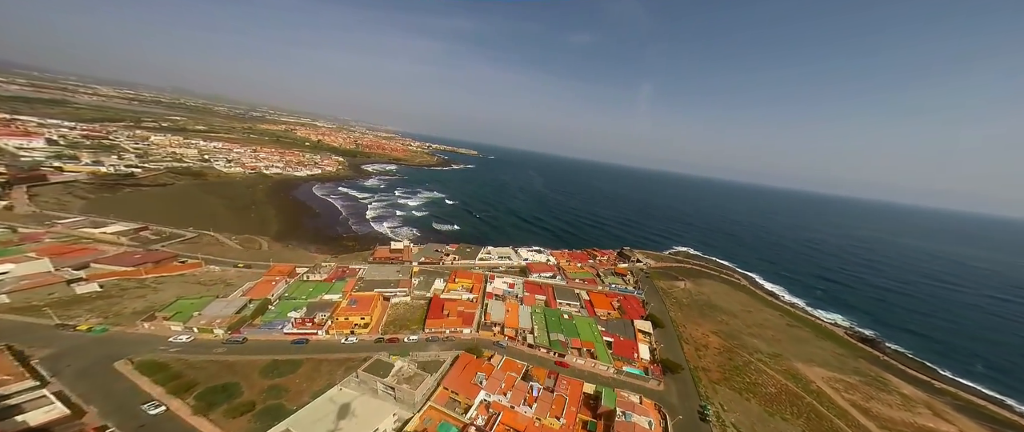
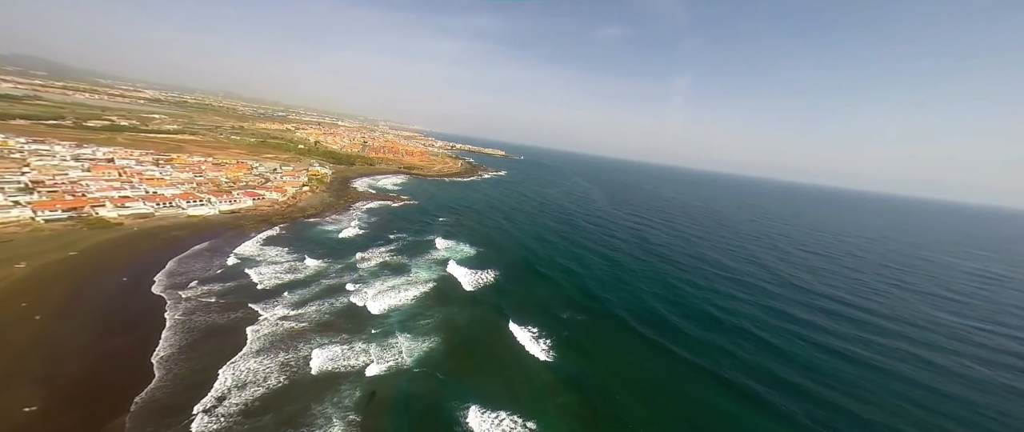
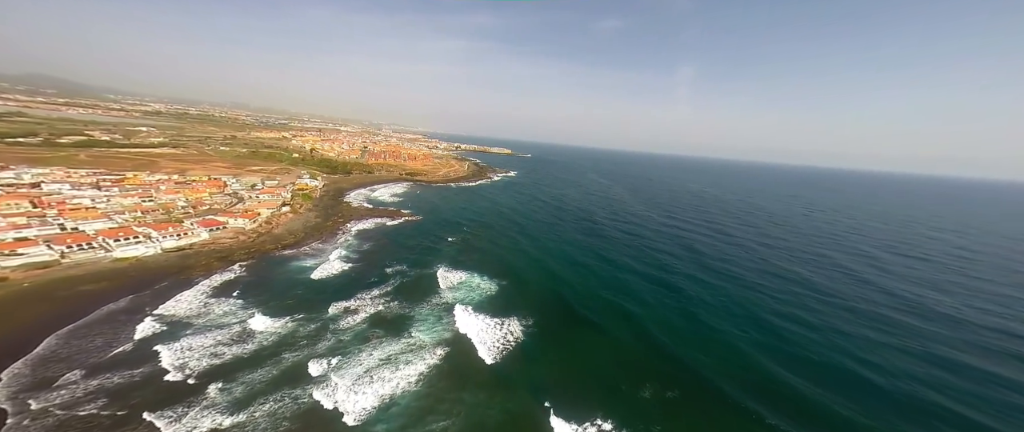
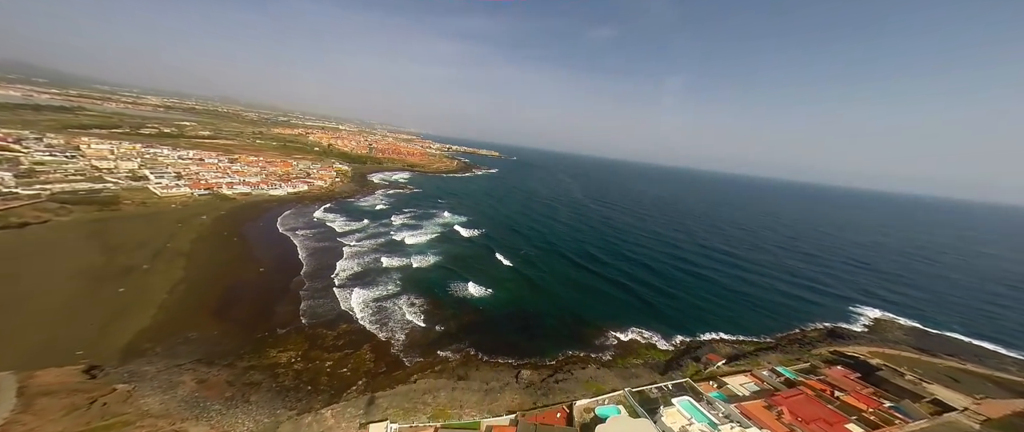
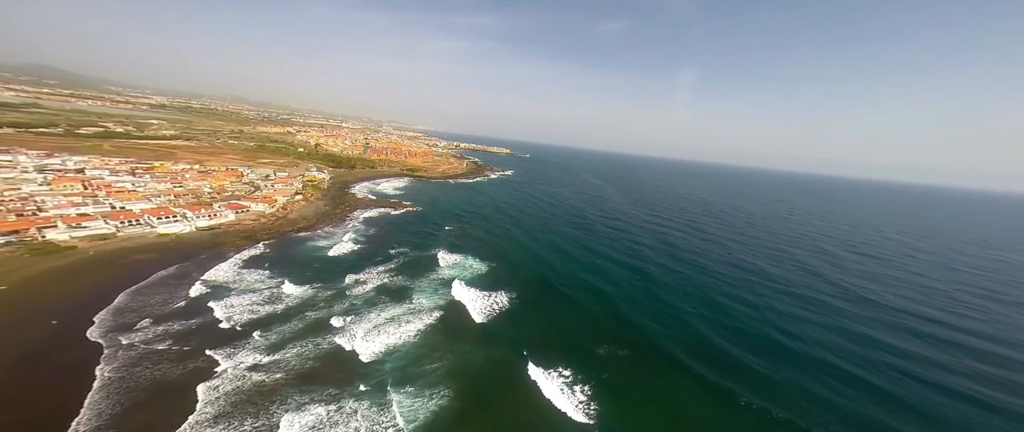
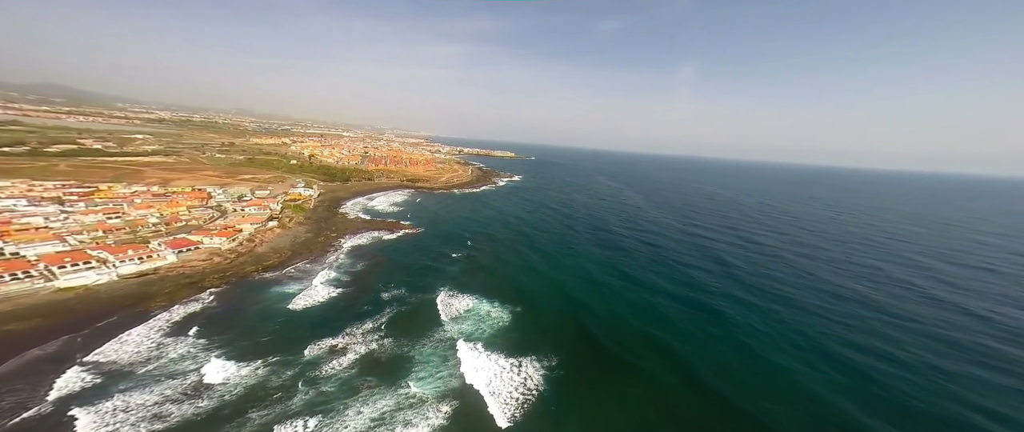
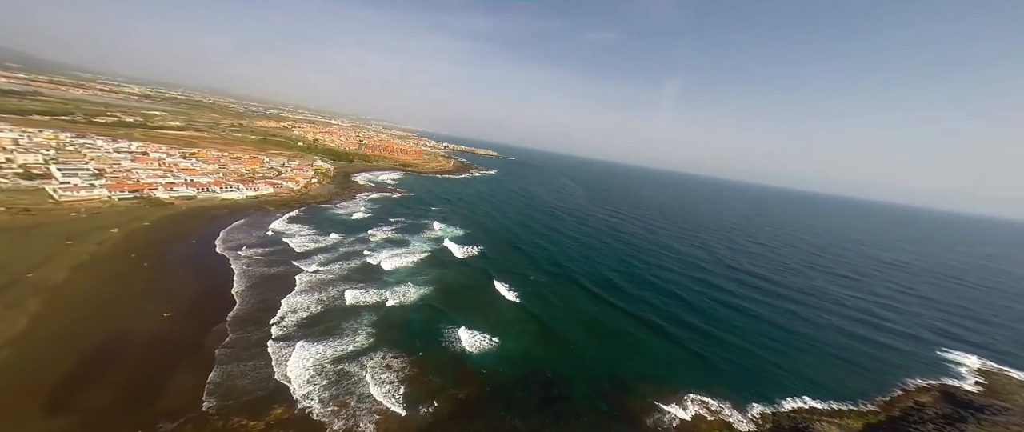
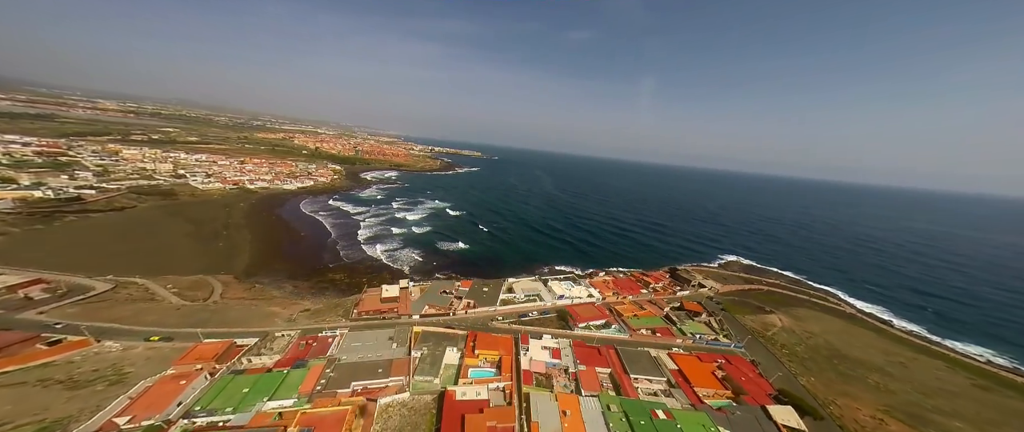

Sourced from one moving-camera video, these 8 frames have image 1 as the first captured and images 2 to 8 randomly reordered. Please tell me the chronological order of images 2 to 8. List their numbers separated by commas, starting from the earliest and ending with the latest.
8, 4, 7, 2, 5, 3, 6
